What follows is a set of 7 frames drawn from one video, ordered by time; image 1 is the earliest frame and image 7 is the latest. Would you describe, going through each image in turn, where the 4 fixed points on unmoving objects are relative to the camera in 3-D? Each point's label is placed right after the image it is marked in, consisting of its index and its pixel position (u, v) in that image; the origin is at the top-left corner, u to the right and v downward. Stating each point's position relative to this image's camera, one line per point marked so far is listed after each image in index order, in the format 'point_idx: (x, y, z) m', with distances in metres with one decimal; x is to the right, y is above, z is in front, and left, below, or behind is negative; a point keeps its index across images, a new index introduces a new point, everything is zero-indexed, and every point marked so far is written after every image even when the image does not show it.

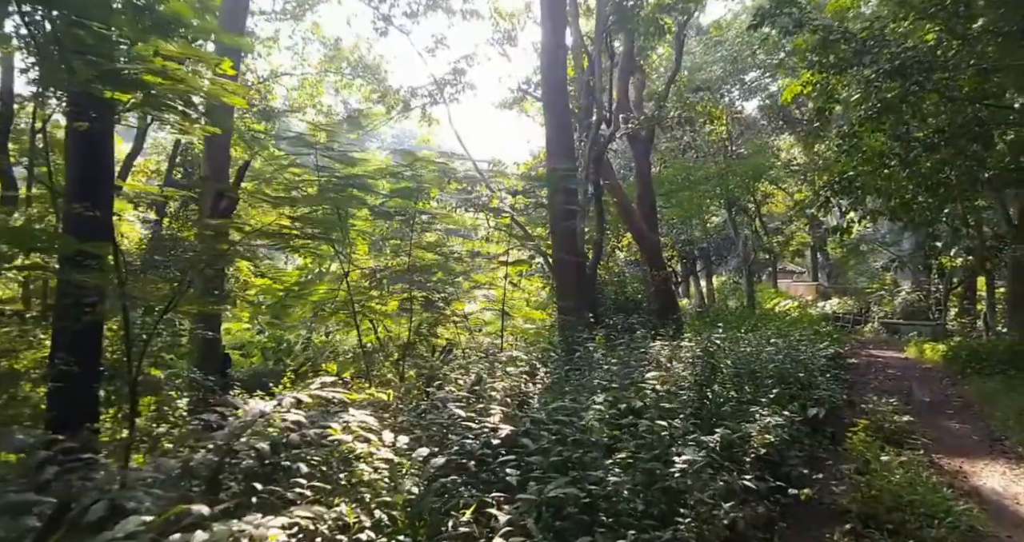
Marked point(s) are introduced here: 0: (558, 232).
0: (+0.6, +0.5, +8.8) m
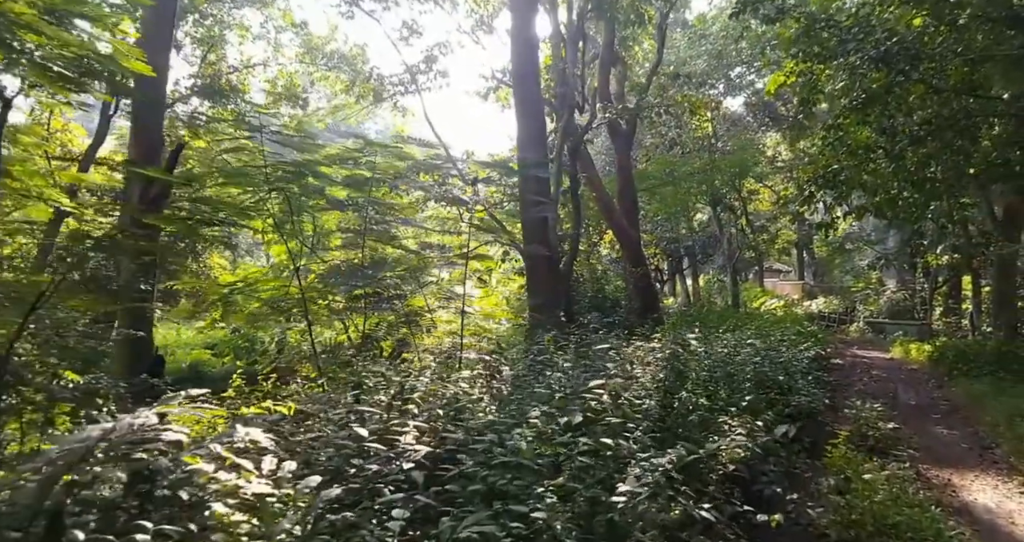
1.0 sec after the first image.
0: (+0.2, +0.6, +8.4) m
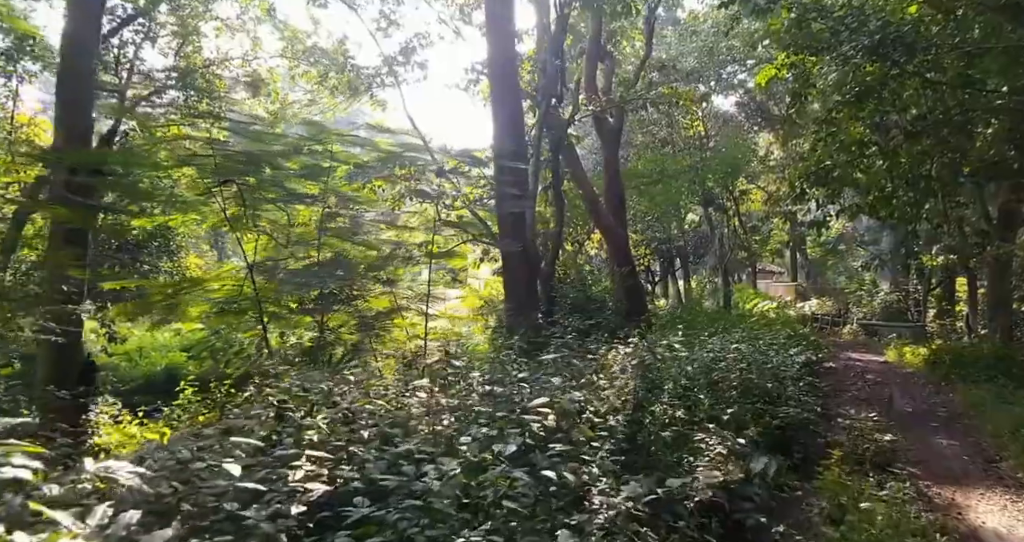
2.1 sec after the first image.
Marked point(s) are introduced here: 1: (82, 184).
0: (-0.1, +0.6, +7.9) m
1: (-3.4, +0.7, +5.5) m
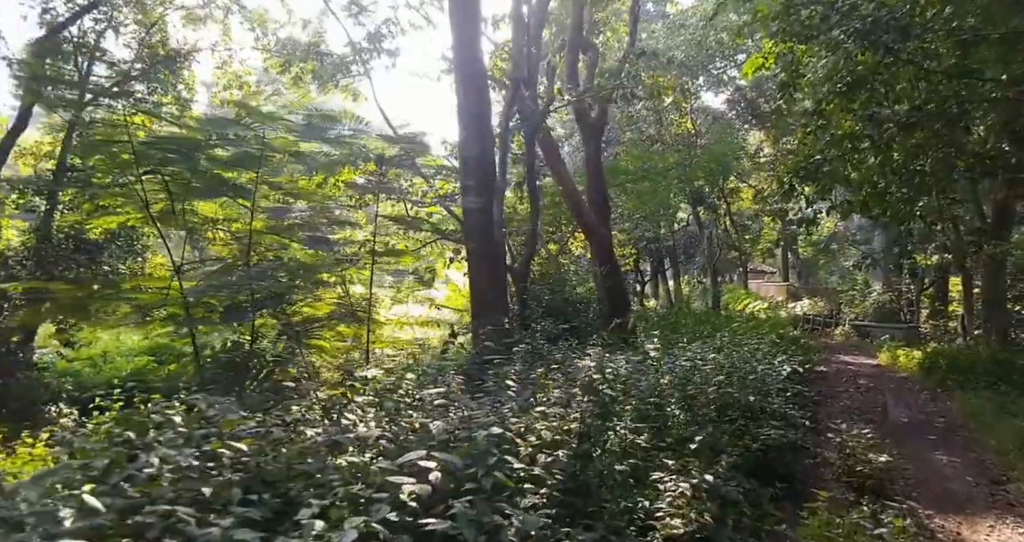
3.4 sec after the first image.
0: (-0.4, +0.6, +7.3) m
1: (-3.8, +0.7, +4.9) m
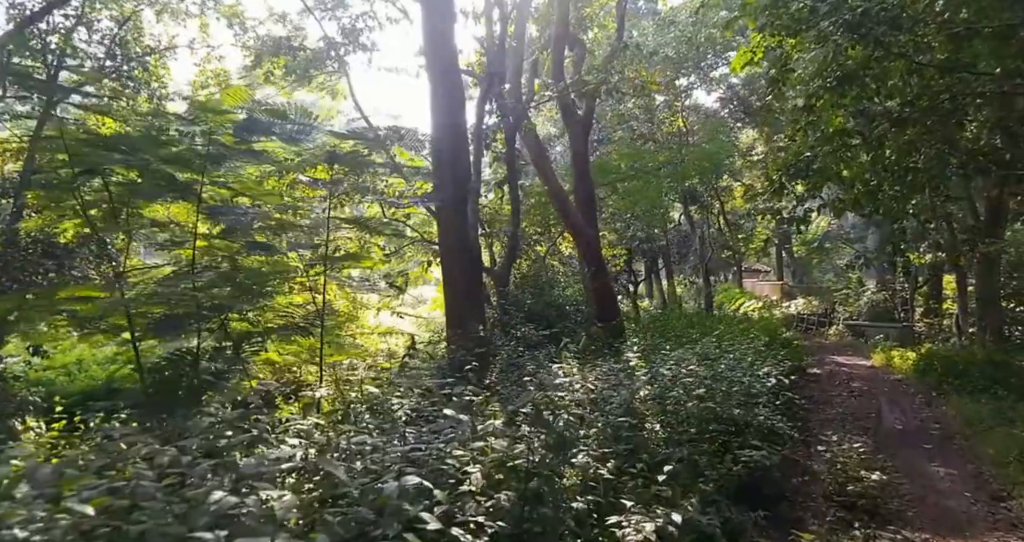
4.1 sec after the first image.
0: (-0.7, +0.5, +7.0) m
1: (-4.0, +0.6, +4.5) m
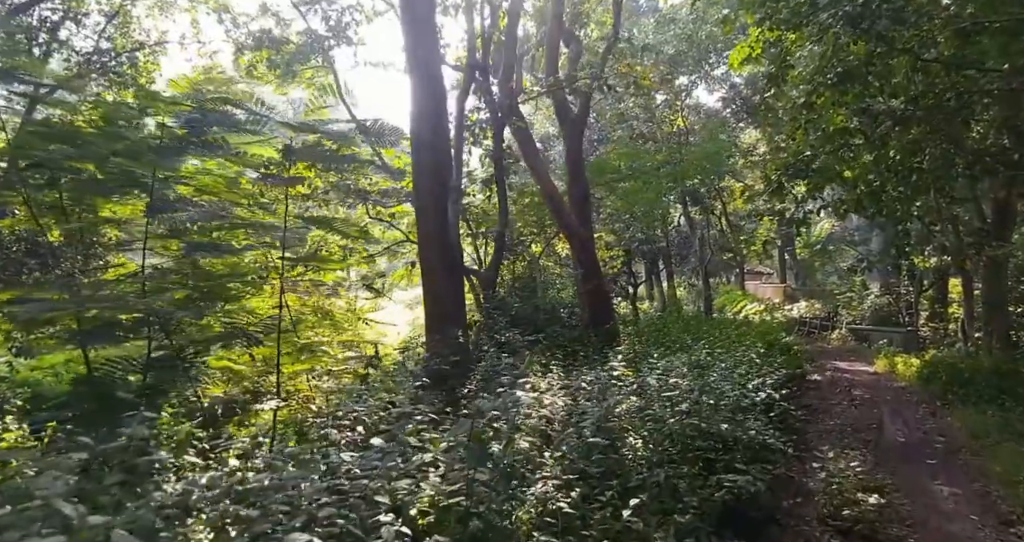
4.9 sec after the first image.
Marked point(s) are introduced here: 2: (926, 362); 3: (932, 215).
0: (-0.9, +0.5, +6.6) m
1: (-4.2, +0.6, +4.2) m
2: (+6.7, -1.5, +11.1) m
3: (+6.8, +0.9, +11.1) m
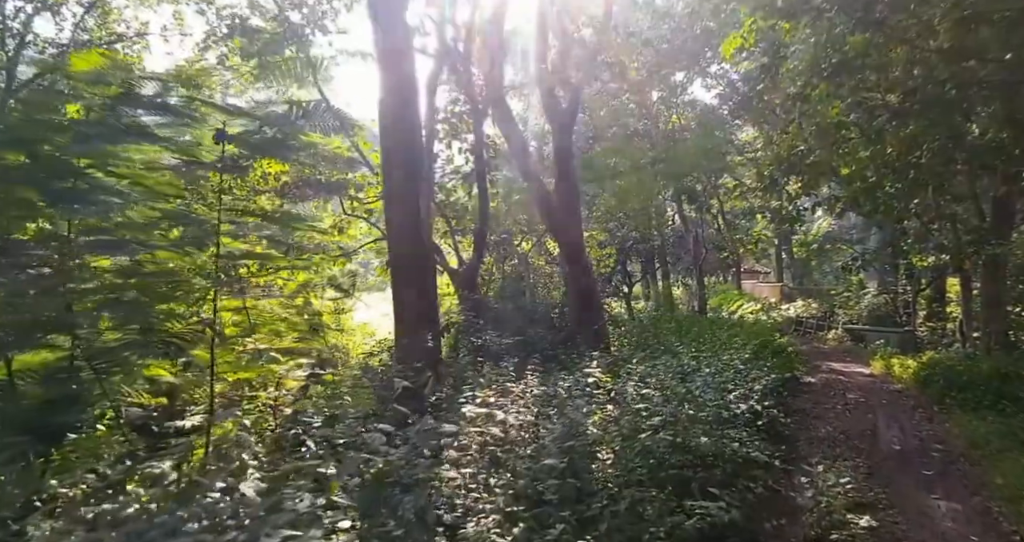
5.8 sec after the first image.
0: (-1.1, +0.5, +6.3) m
1: (-4.4, +0.6, +3.8) m
2: (+6.4, -1.5, +10.8) m
3: (+6.5, +0.9, +10.8) m
